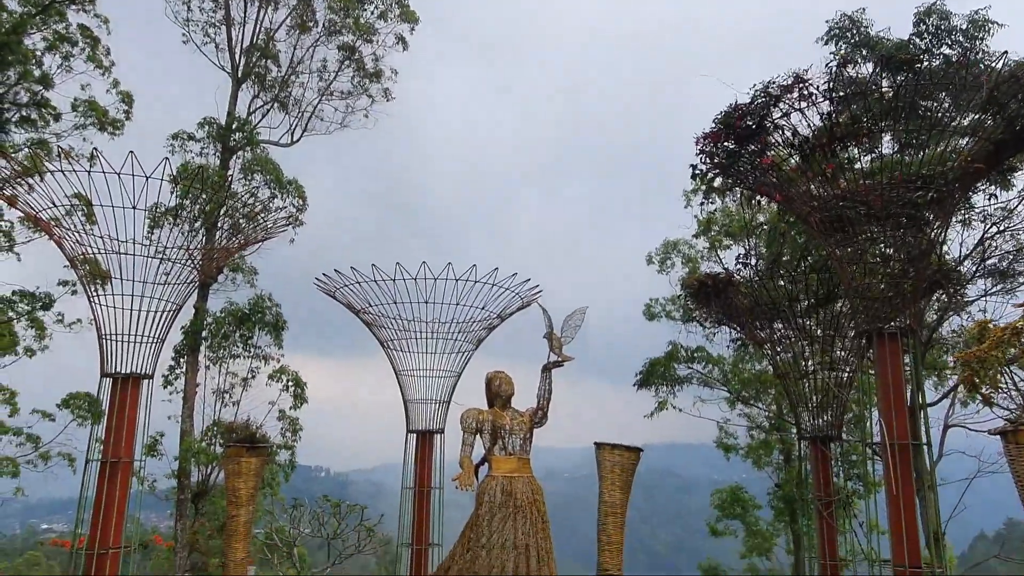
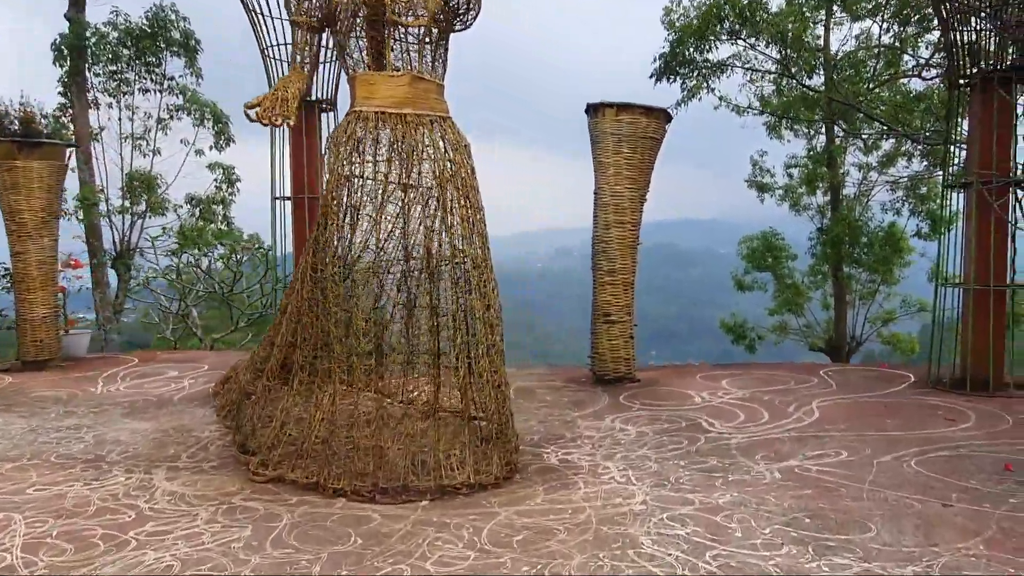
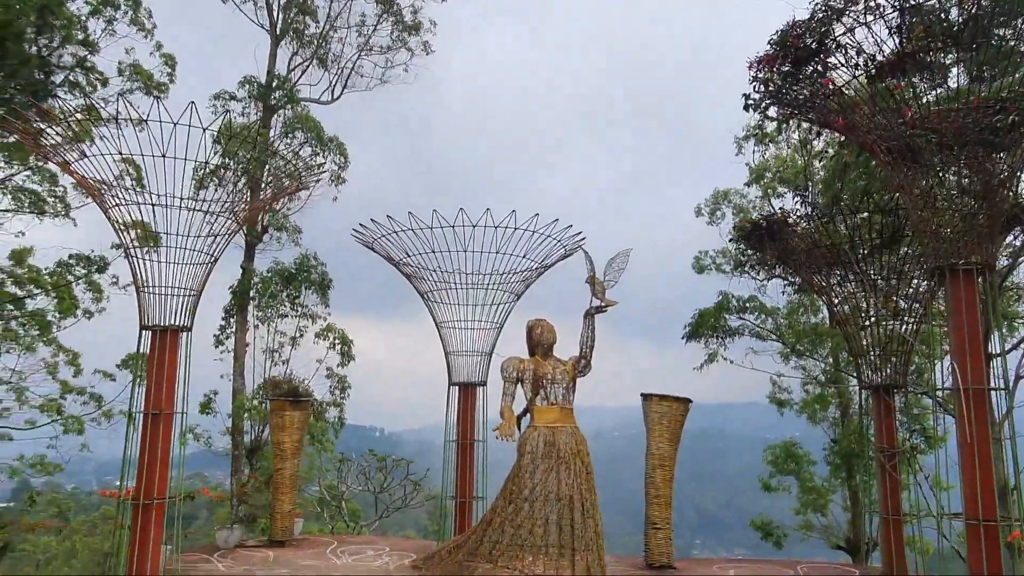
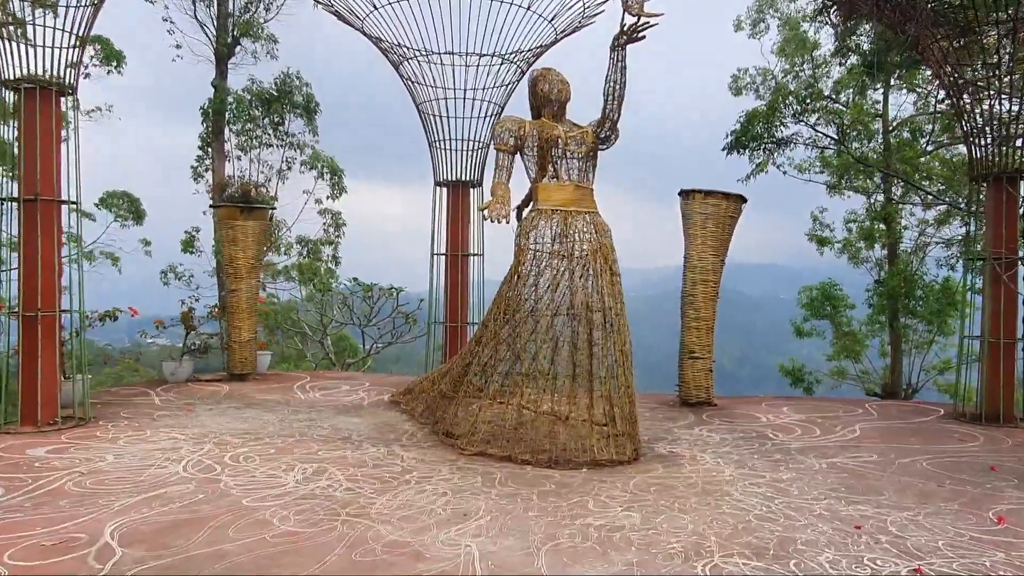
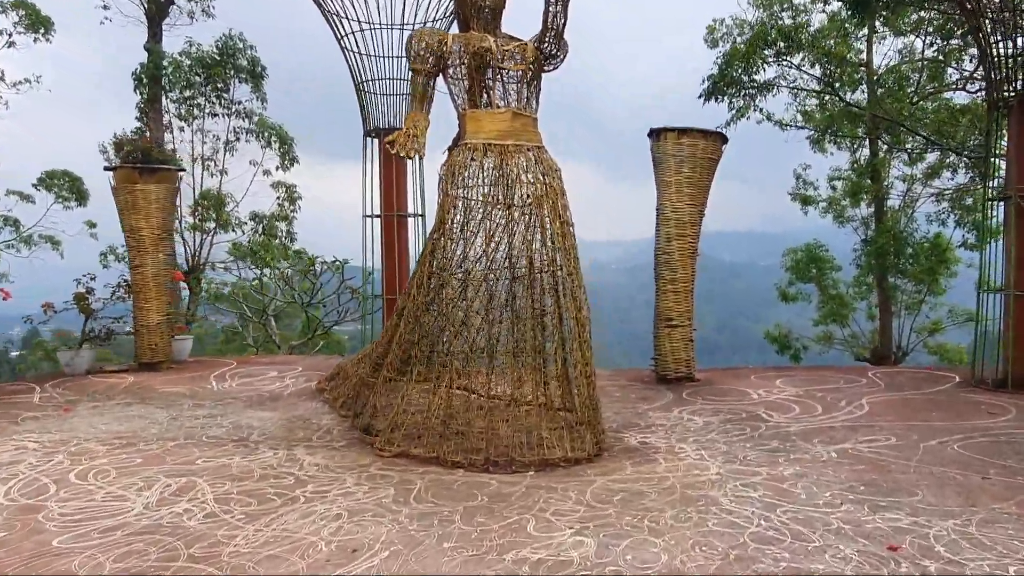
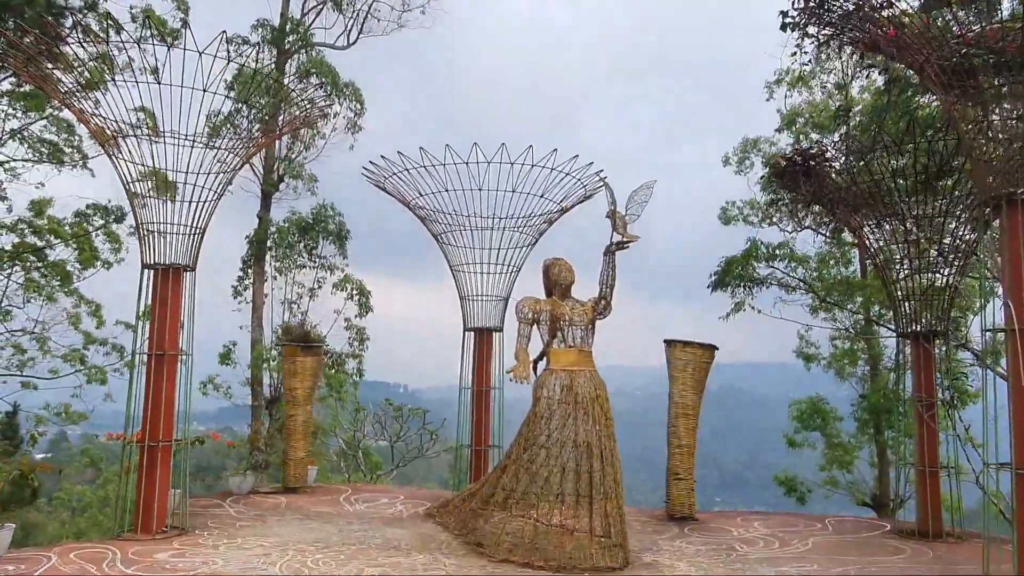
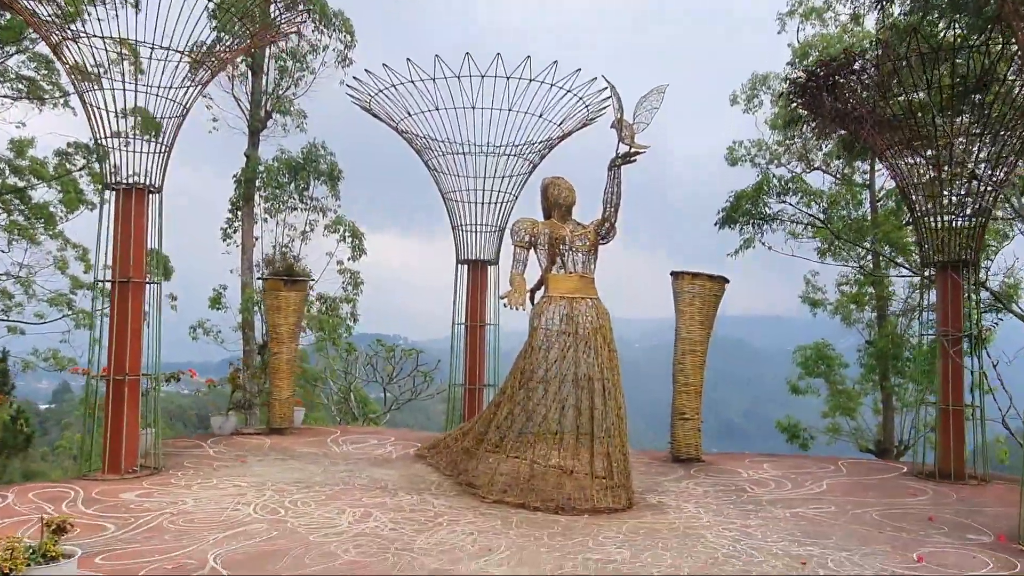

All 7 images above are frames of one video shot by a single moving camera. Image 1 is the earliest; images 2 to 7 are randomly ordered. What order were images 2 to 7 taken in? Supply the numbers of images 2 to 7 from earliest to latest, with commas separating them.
3, 6, 7, 4, 5, 2
